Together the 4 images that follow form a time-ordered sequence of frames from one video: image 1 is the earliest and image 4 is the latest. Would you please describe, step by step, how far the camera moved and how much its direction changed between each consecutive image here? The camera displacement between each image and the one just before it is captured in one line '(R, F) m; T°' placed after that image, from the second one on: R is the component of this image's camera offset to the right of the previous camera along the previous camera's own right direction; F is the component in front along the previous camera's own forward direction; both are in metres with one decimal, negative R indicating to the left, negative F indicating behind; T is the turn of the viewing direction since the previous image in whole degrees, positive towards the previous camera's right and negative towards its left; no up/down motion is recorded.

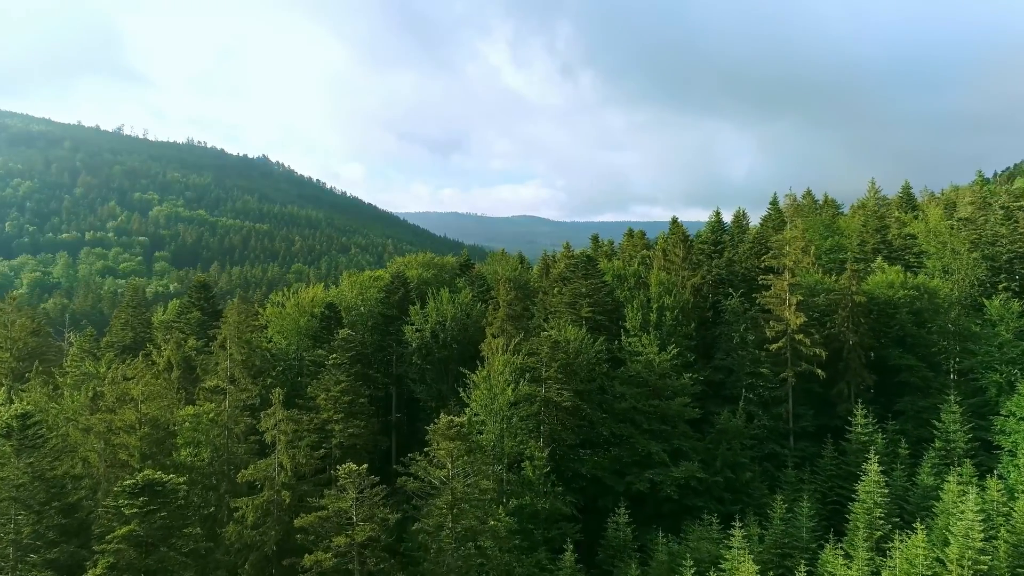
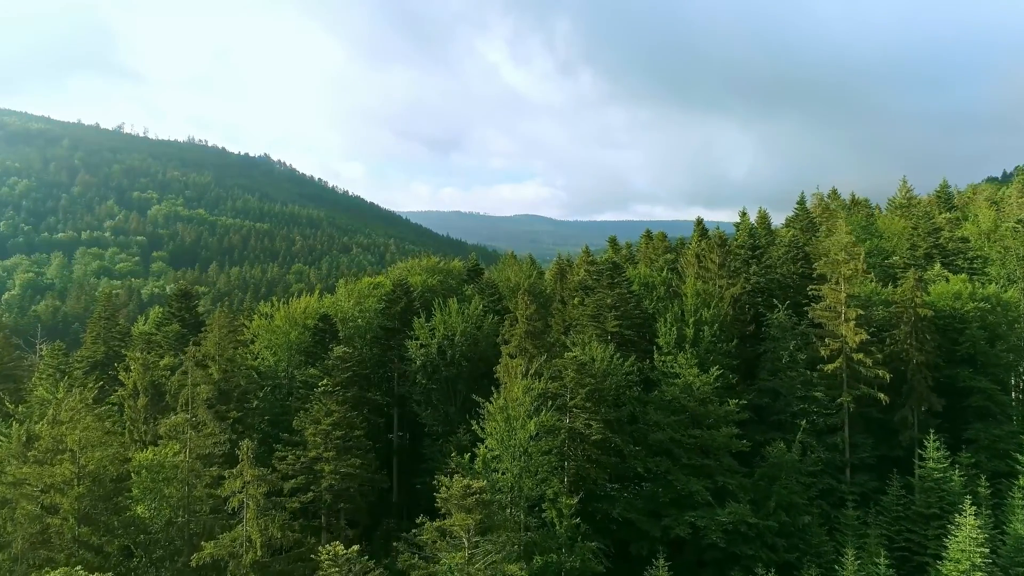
(-1.1, +5.4) m; 0°
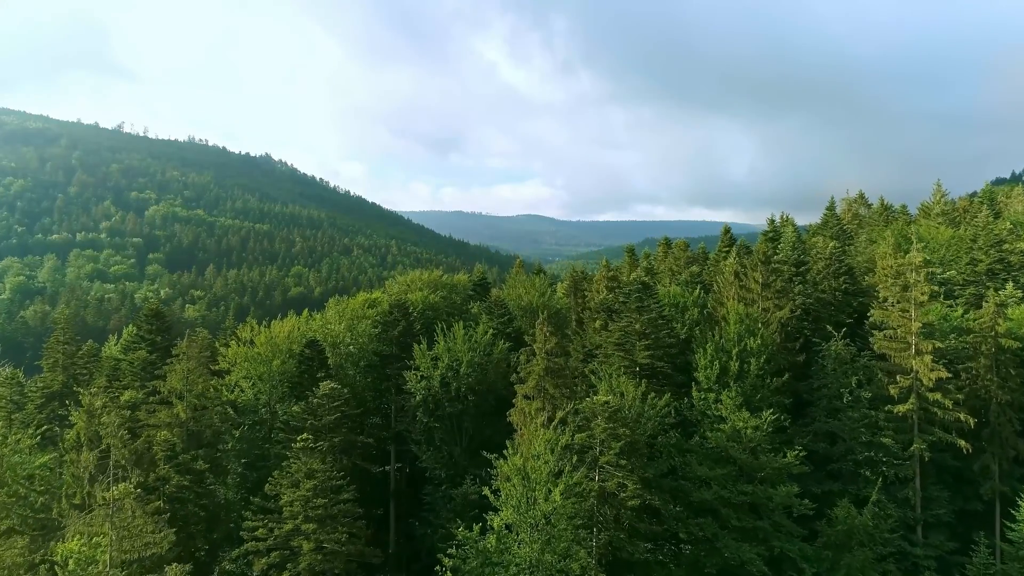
(-0.9, +5.5) m; 0°
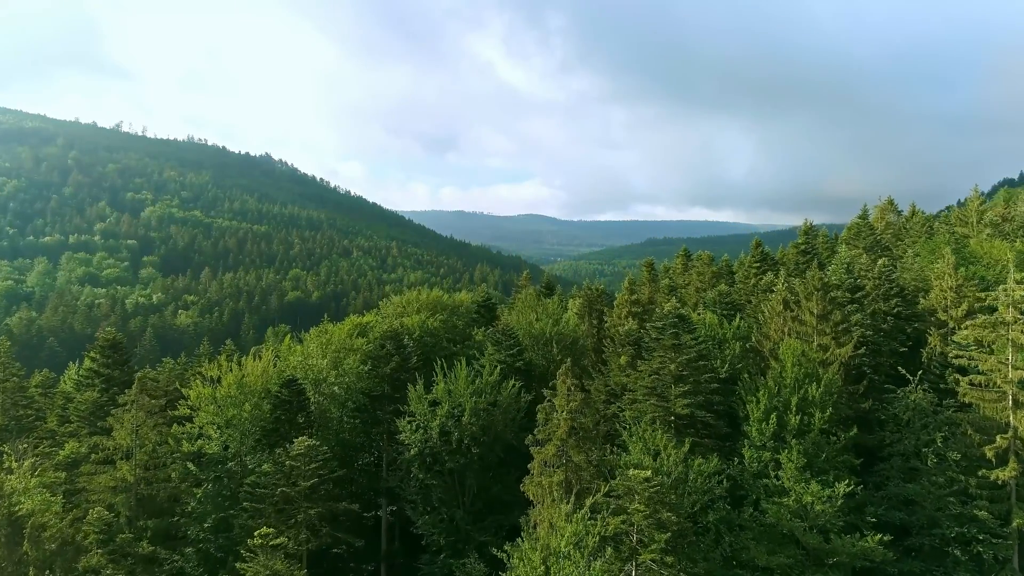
(-0.7, +5.7) m; 0°
